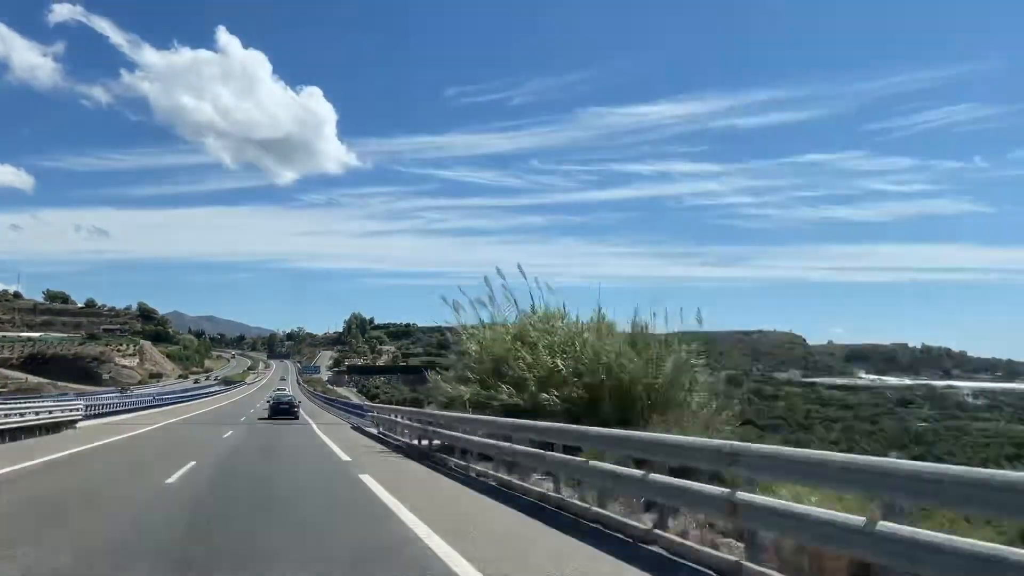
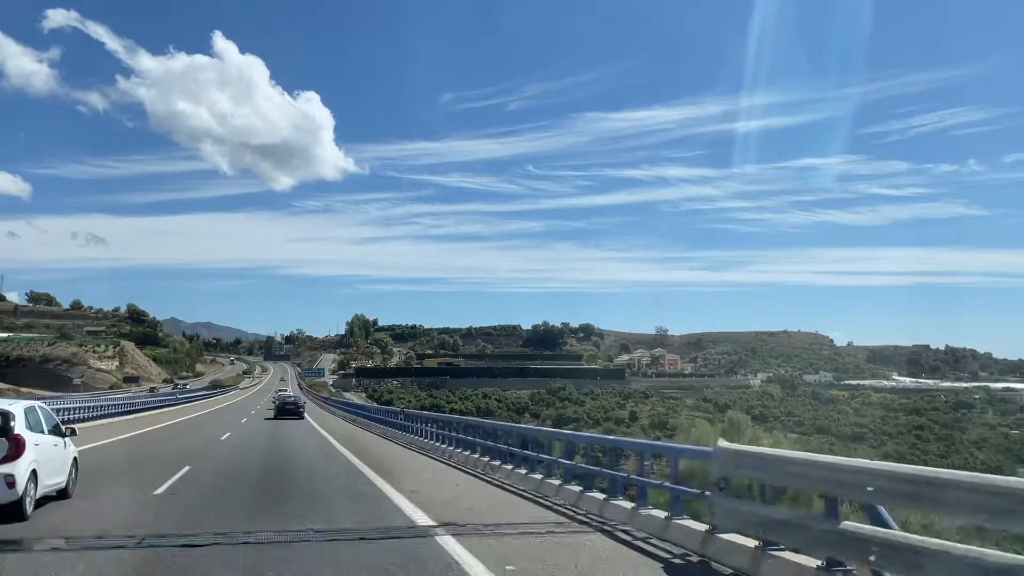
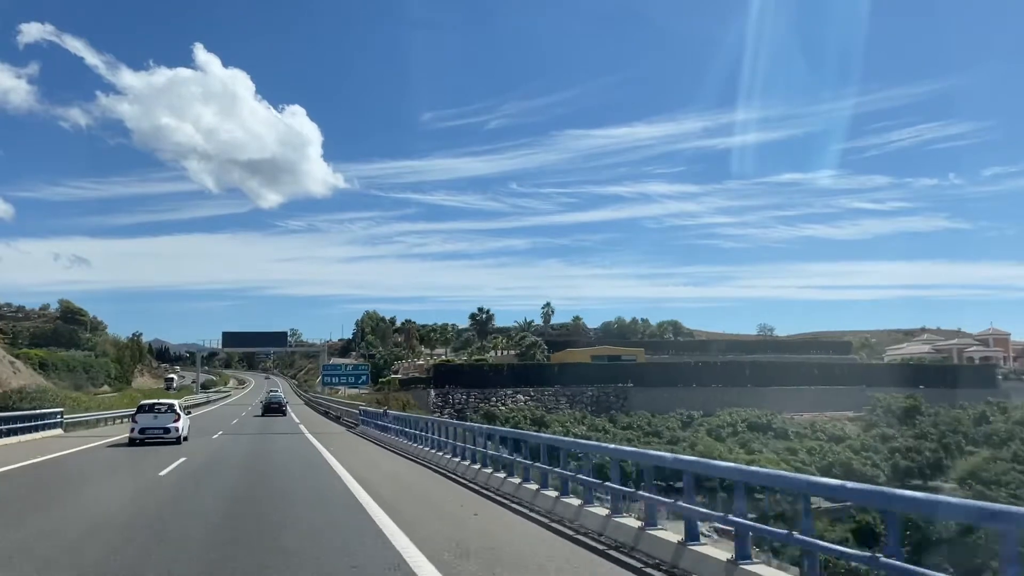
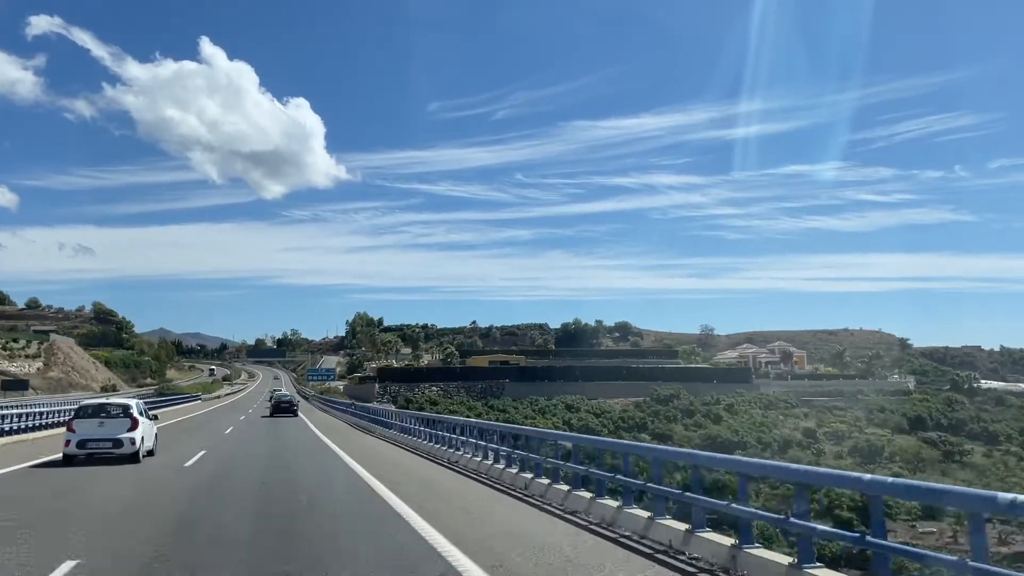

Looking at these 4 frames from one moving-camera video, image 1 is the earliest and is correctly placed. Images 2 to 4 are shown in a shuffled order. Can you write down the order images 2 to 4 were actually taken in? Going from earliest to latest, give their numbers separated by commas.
2, 4, 3
